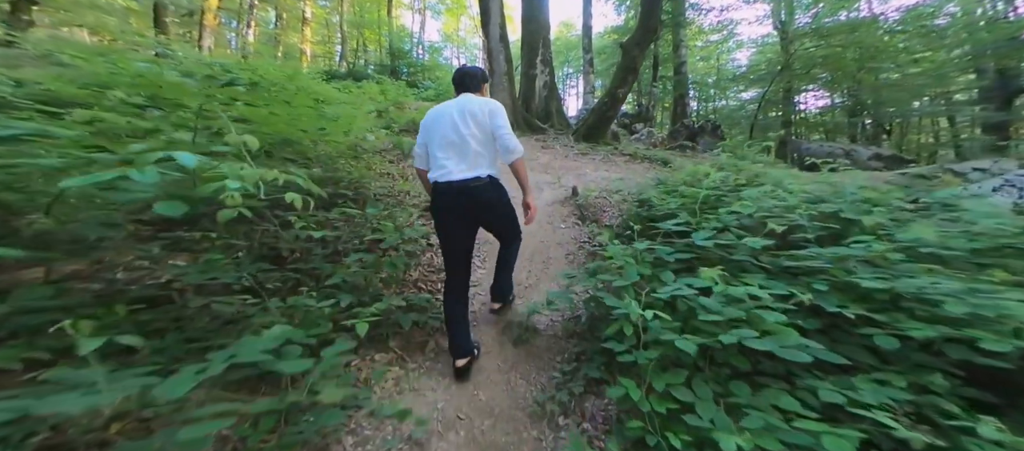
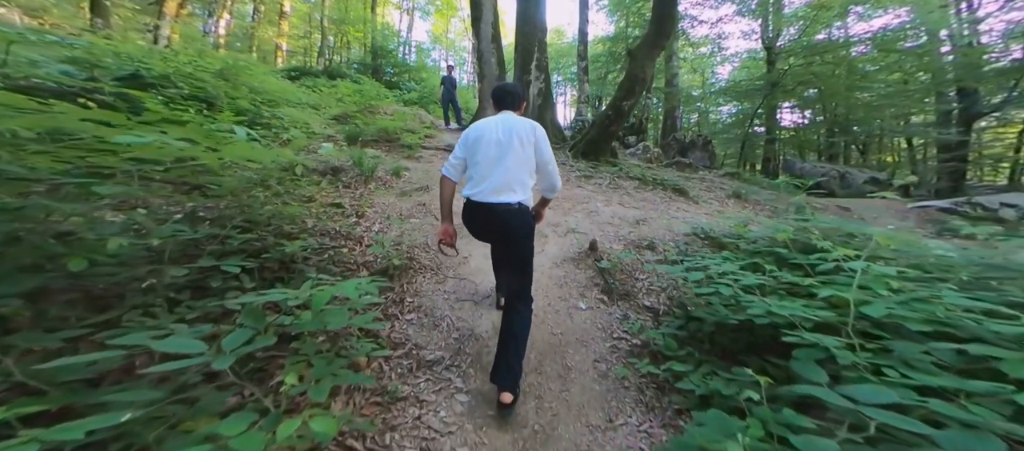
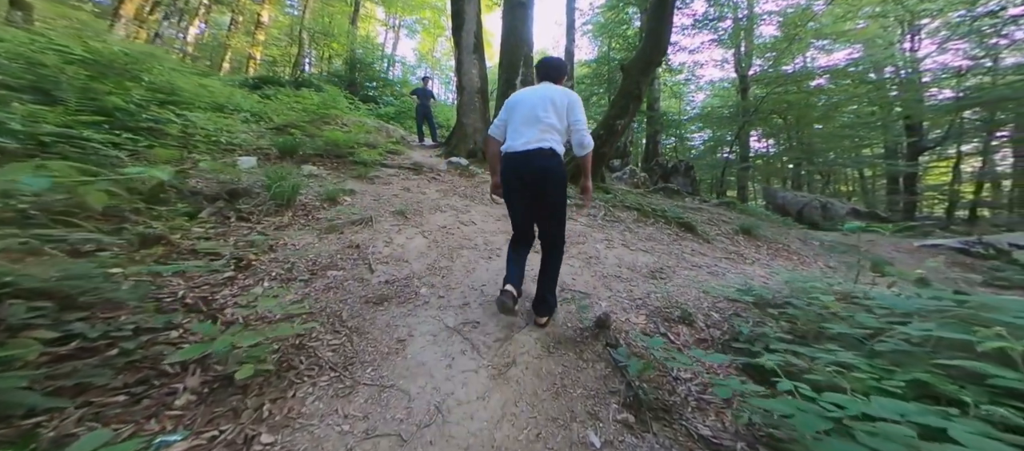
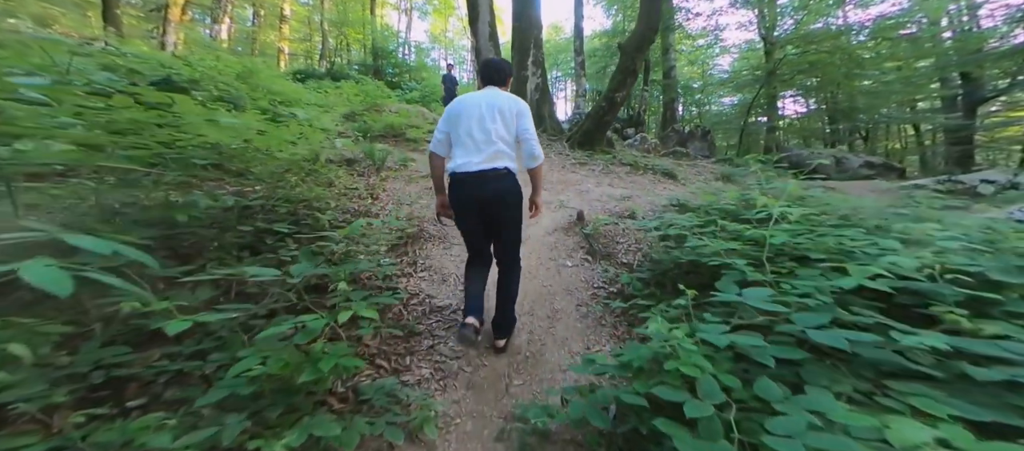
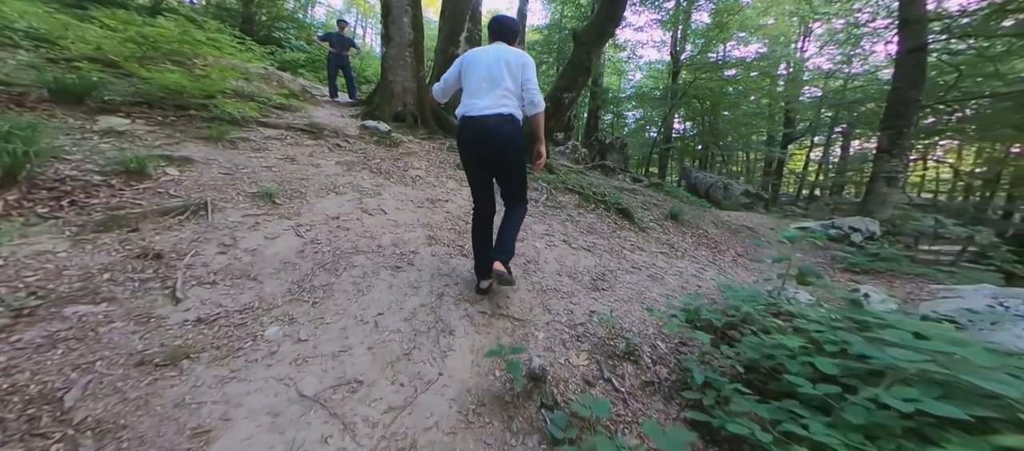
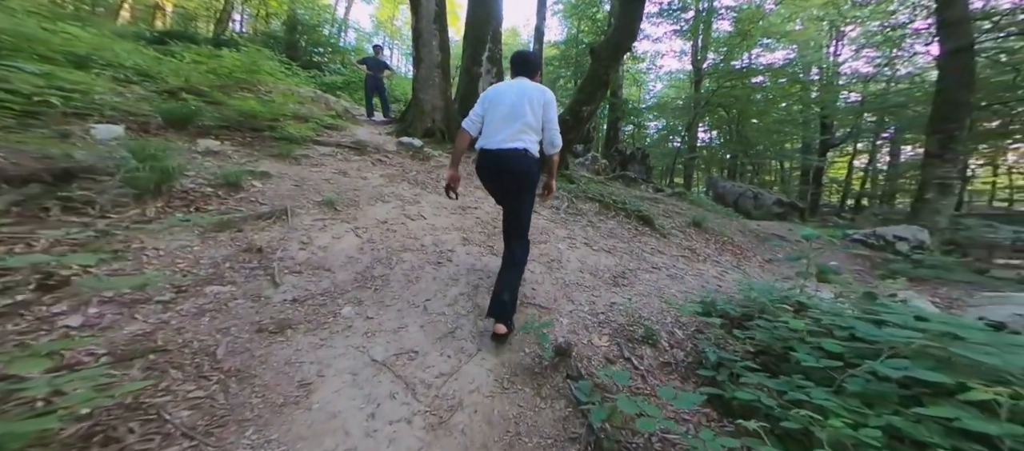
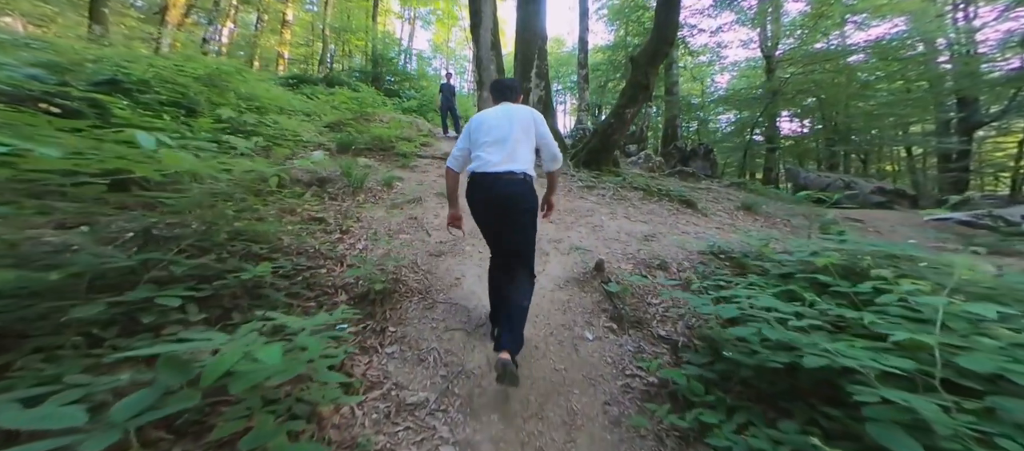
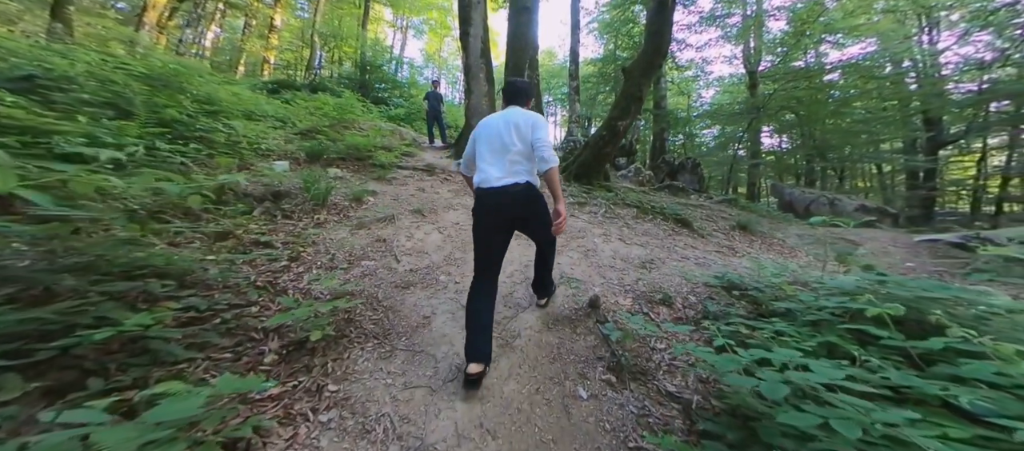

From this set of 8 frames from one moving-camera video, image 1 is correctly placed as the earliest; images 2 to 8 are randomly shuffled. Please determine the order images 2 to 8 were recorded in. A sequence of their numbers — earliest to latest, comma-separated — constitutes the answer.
4, 2, 7, 8, 3, 6, 5
